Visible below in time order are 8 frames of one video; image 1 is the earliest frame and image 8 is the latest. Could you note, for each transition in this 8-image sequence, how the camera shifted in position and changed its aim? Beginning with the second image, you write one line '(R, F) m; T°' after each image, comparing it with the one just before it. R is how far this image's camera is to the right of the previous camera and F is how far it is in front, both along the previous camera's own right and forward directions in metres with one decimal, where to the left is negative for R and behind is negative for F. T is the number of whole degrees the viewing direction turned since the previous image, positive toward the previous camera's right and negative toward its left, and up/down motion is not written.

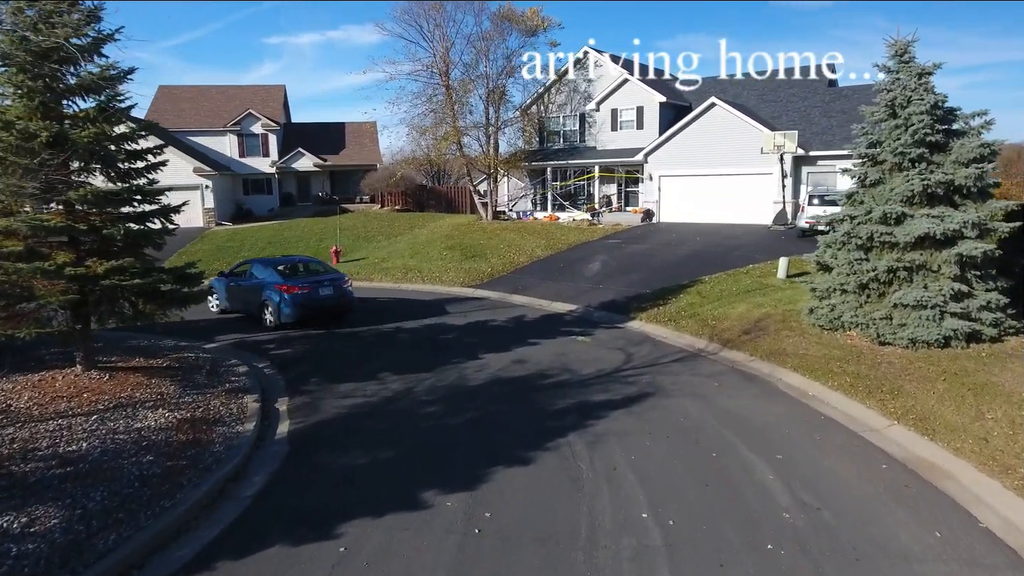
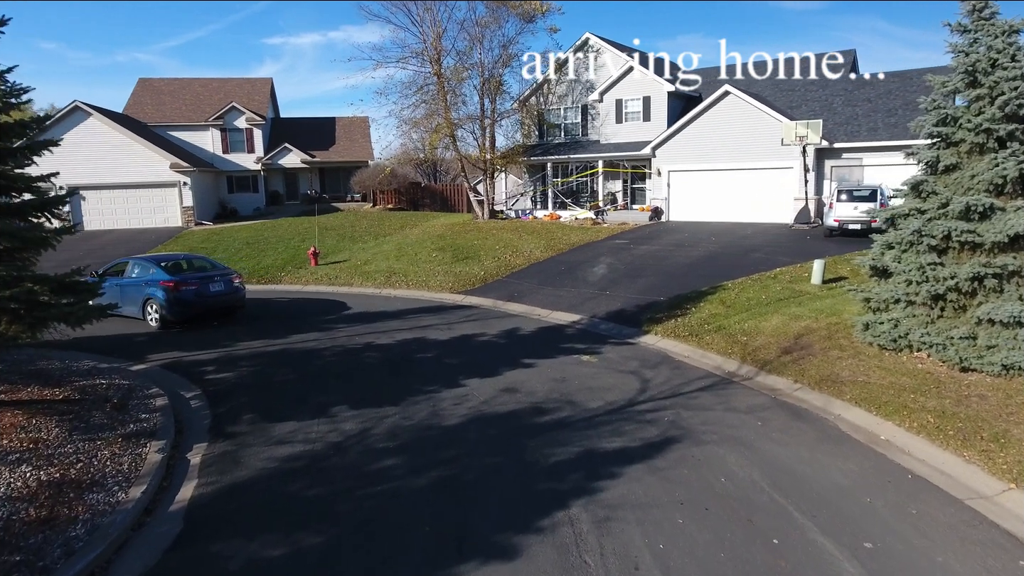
(+0.2, +1.9) m; 0°
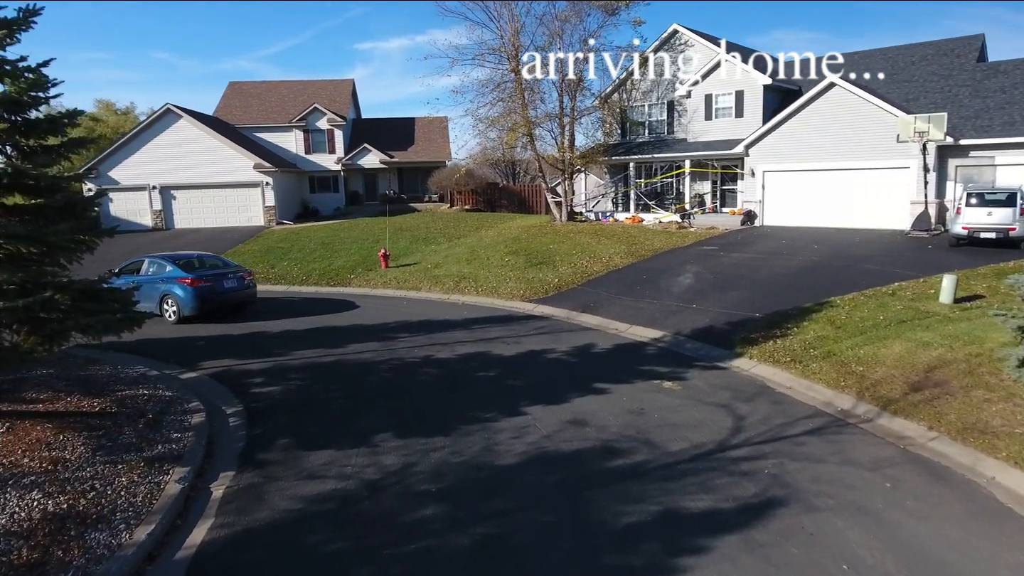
(+0.1, +1.0) m; -7°
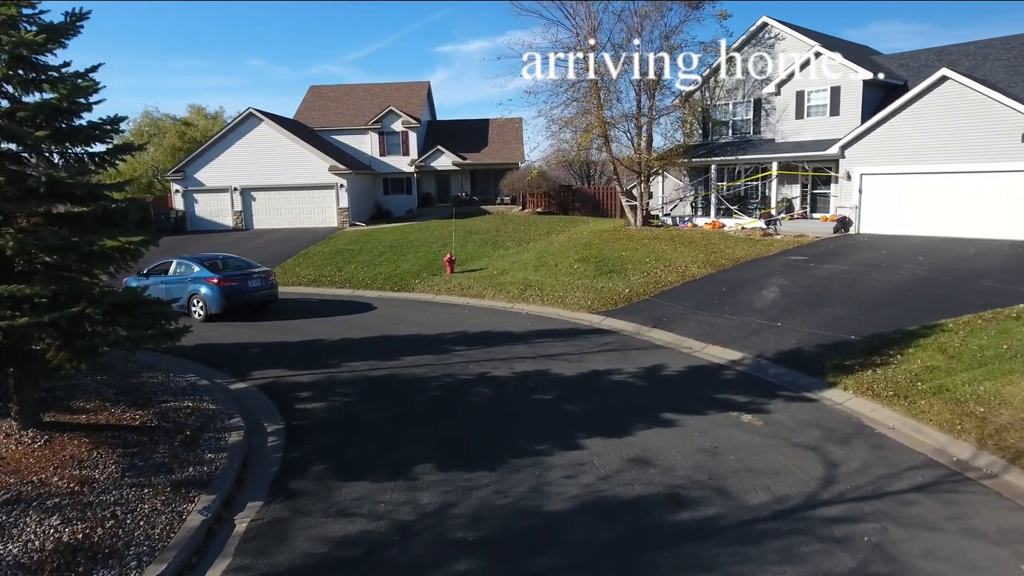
(+0.2, +0.7) m; -7°
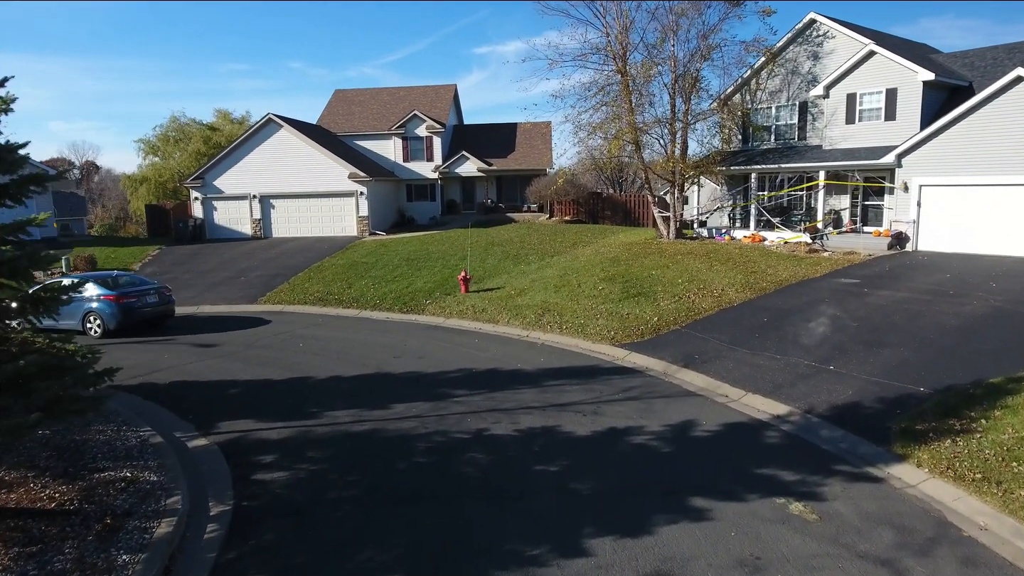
(+0.4, +1.3) m; -3°
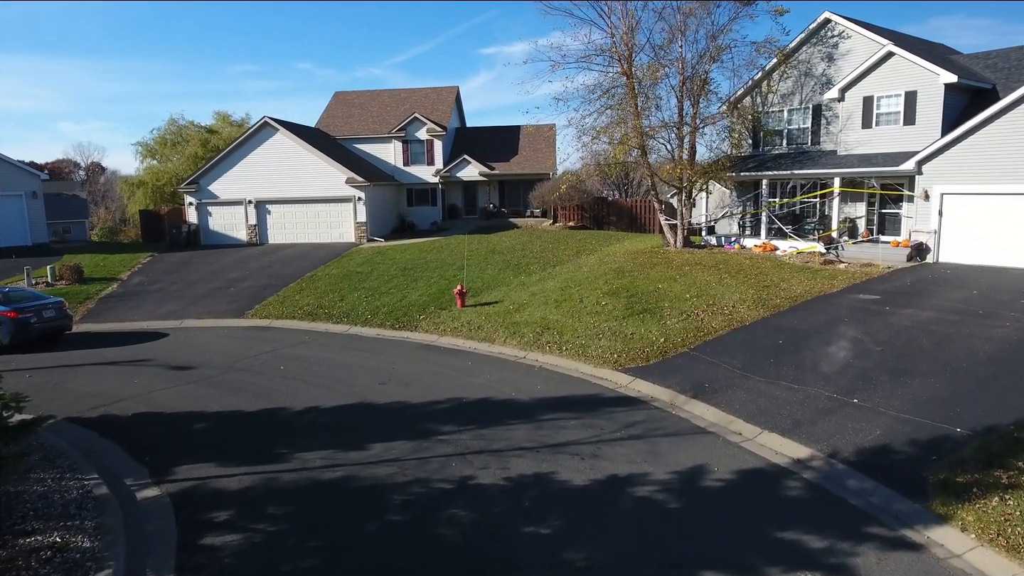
(+0.2, +0.8) m; -1°
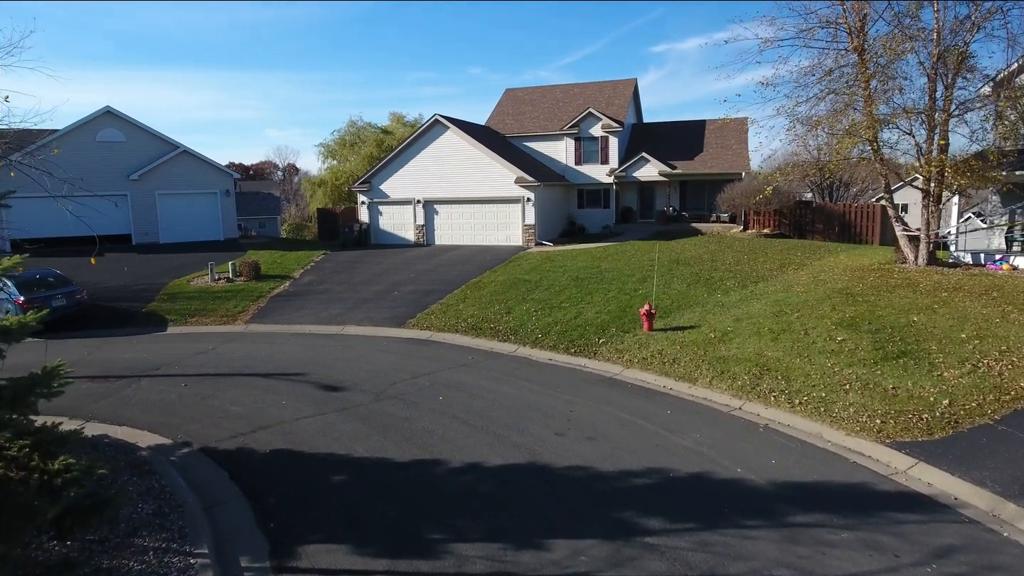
(-0.8, +2.3) m; -14°
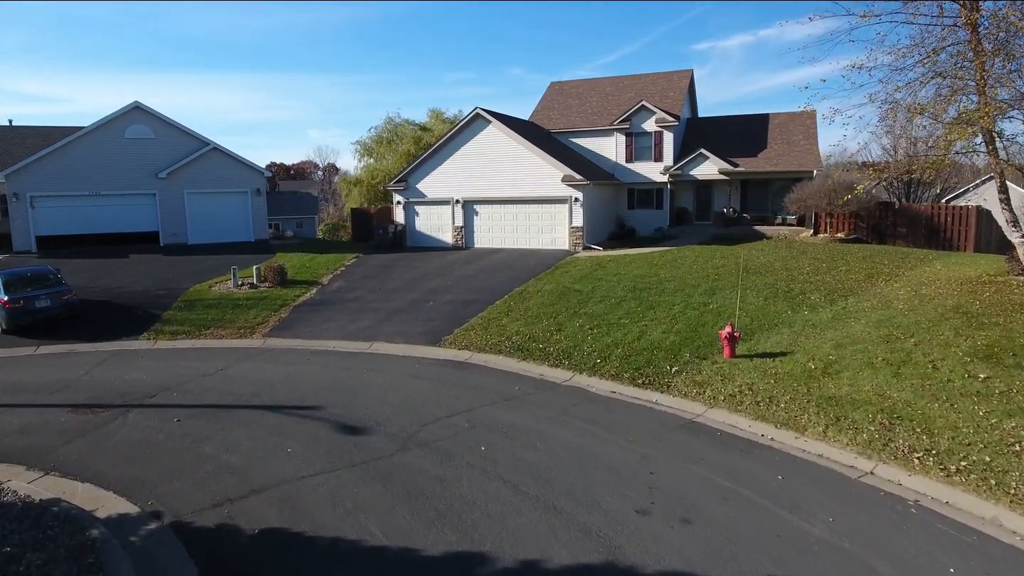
(-0.3, +1.9) m; -3°
